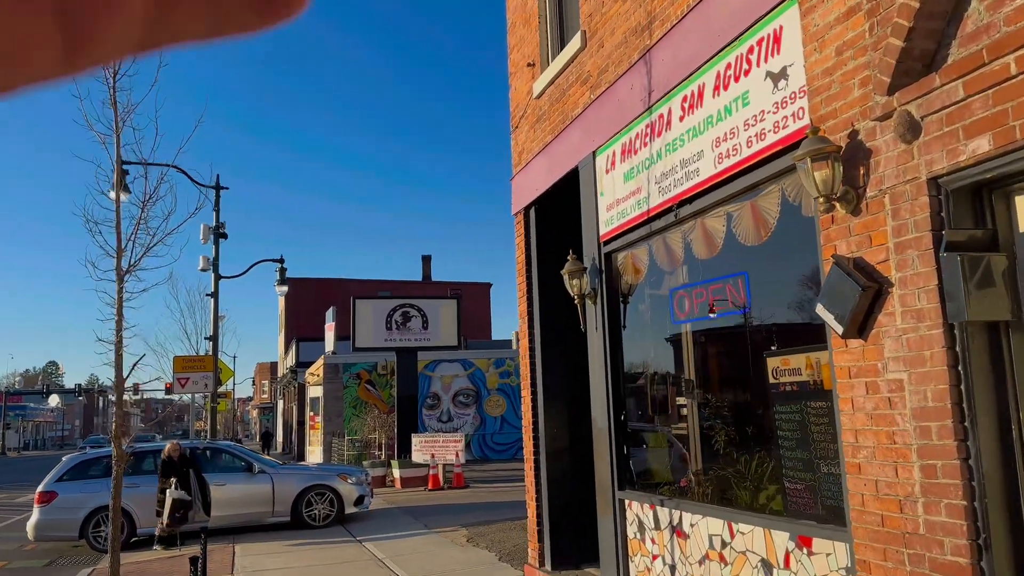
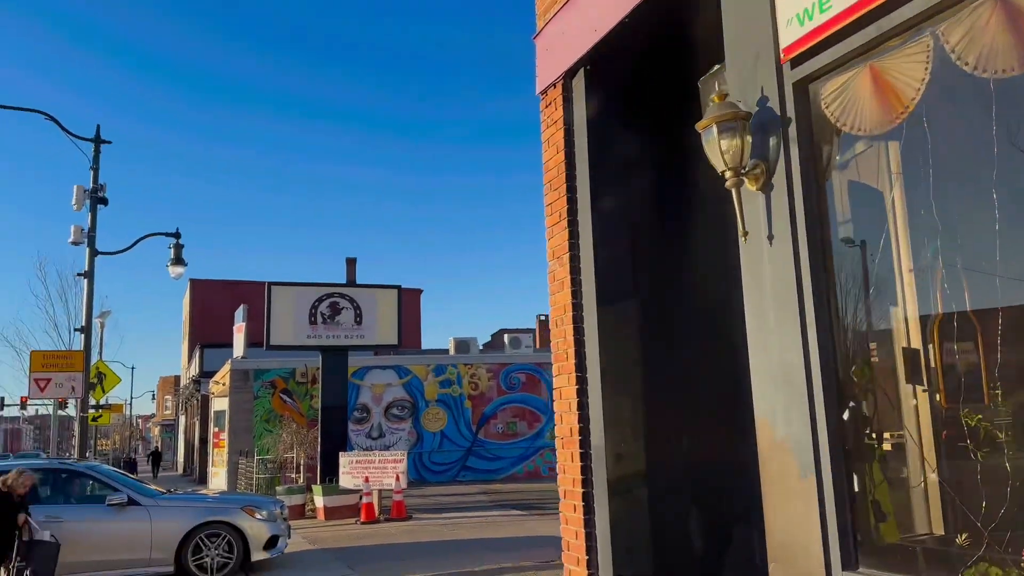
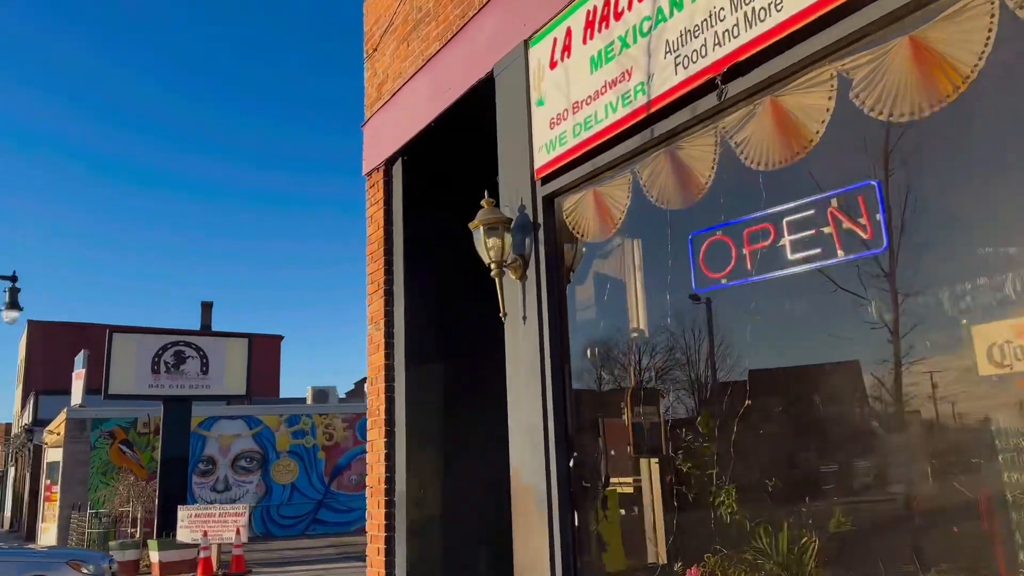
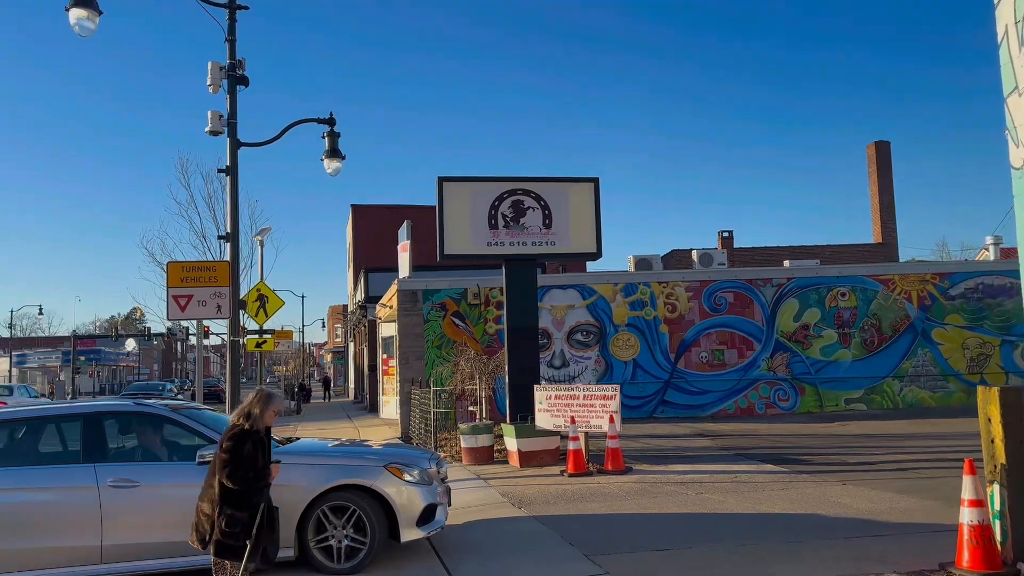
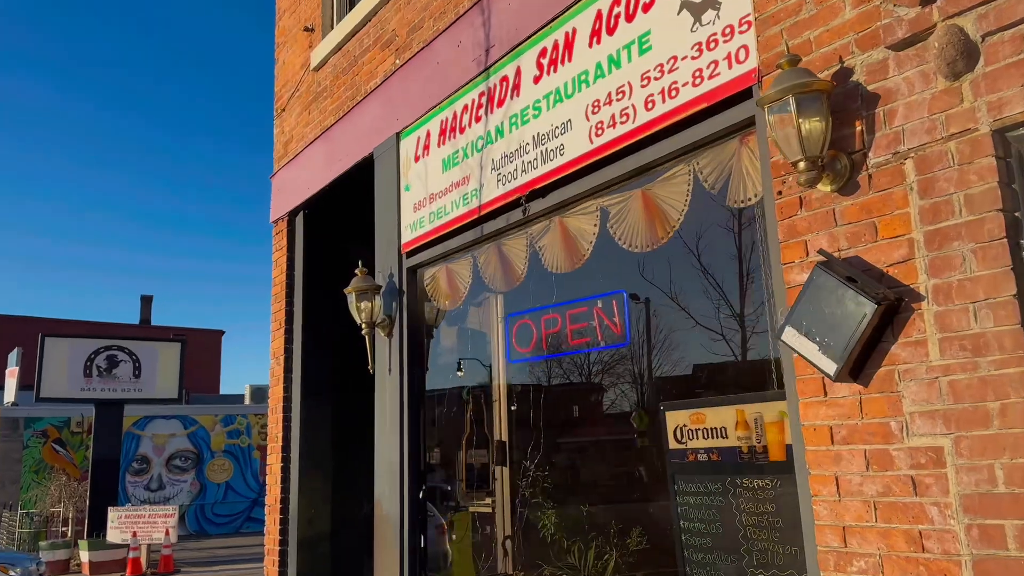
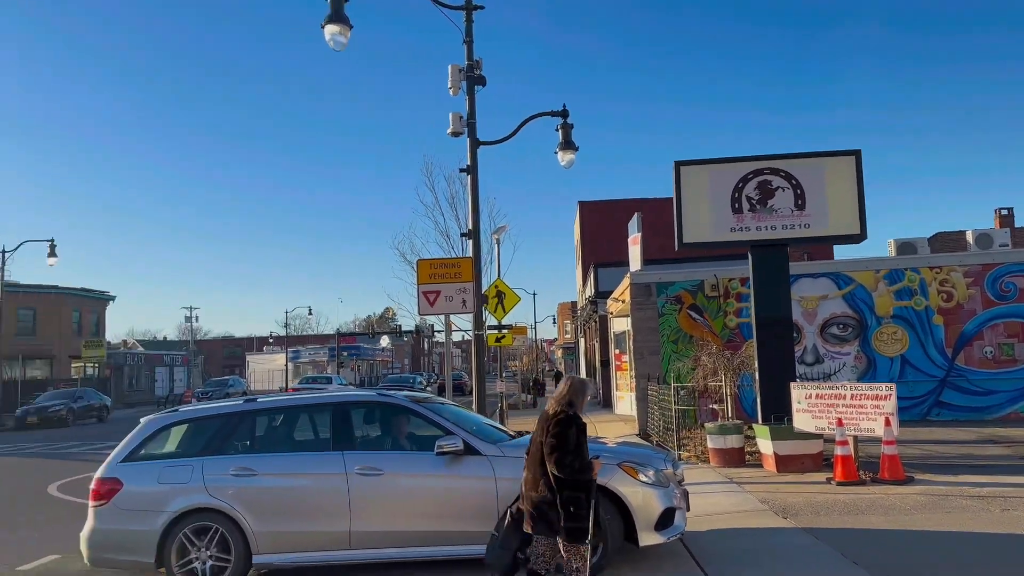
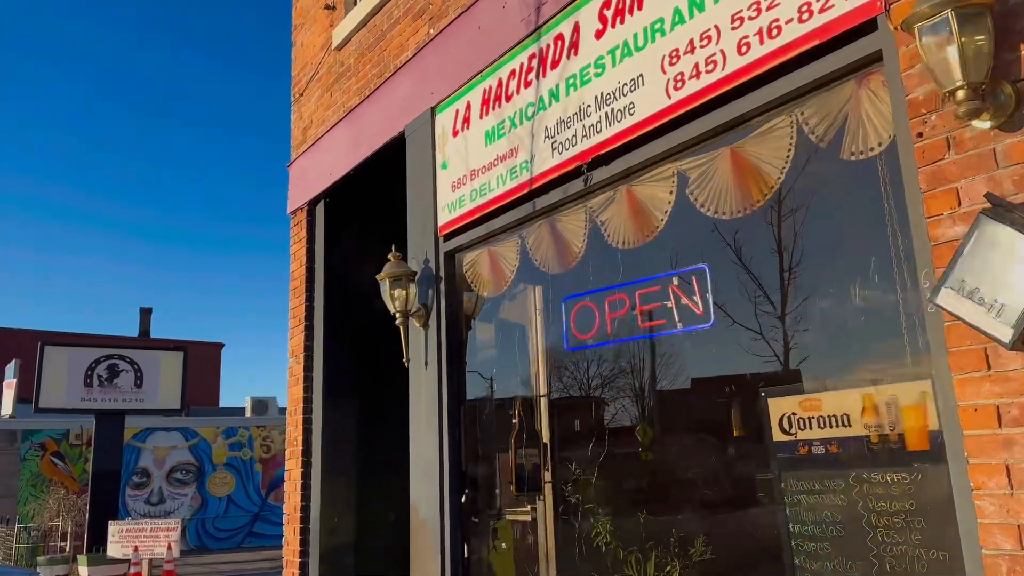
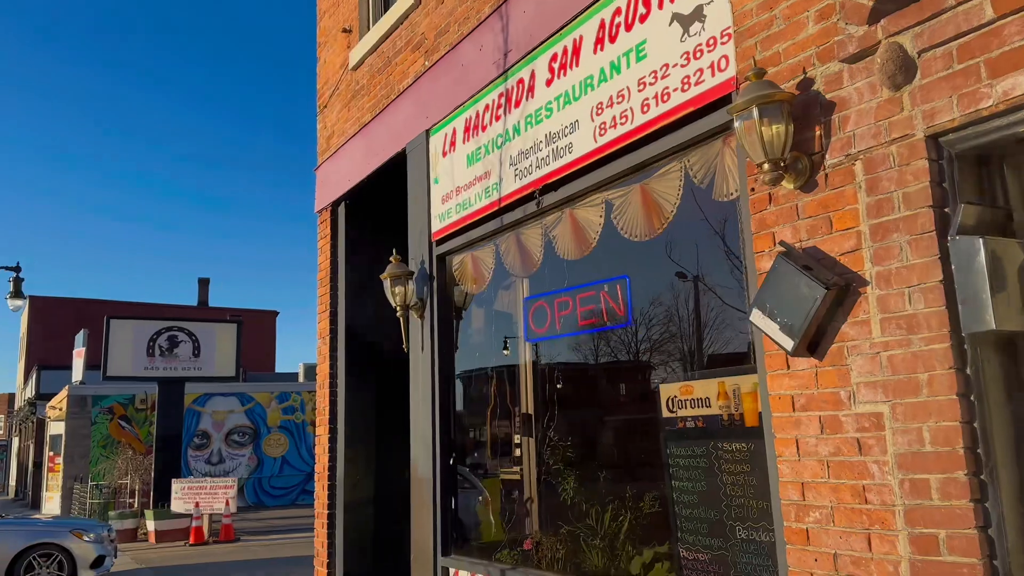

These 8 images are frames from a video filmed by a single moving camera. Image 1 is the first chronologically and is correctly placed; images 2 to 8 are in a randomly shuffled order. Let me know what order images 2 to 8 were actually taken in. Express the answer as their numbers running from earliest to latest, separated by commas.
8, 5, 7, 3, 2, 4, 6
